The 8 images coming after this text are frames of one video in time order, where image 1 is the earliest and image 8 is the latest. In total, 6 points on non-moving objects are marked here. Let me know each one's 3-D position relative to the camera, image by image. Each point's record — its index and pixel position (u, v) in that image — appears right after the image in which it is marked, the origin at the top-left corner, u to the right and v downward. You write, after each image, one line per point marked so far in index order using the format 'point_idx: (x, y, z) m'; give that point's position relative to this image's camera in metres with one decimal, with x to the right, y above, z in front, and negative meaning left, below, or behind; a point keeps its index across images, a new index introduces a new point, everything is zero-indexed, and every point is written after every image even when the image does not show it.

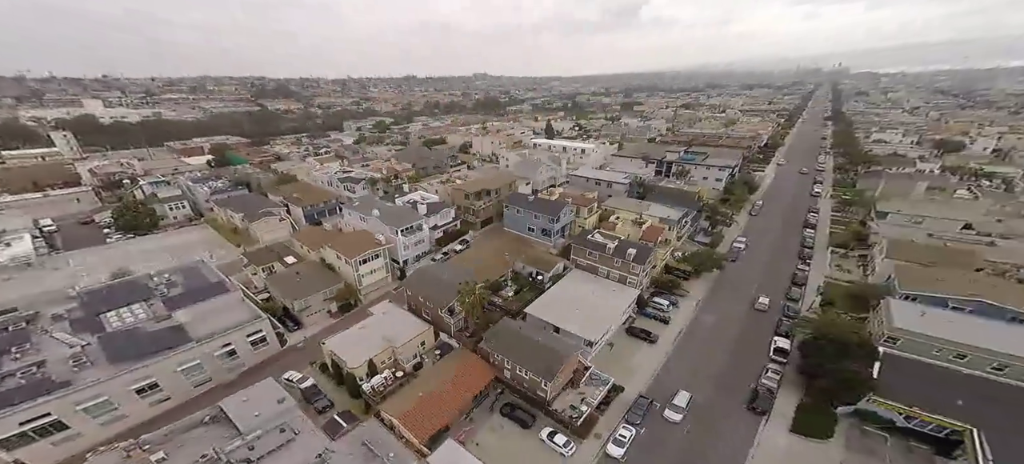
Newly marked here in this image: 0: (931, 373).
0: (+21.6, -8.4, +16.4) m
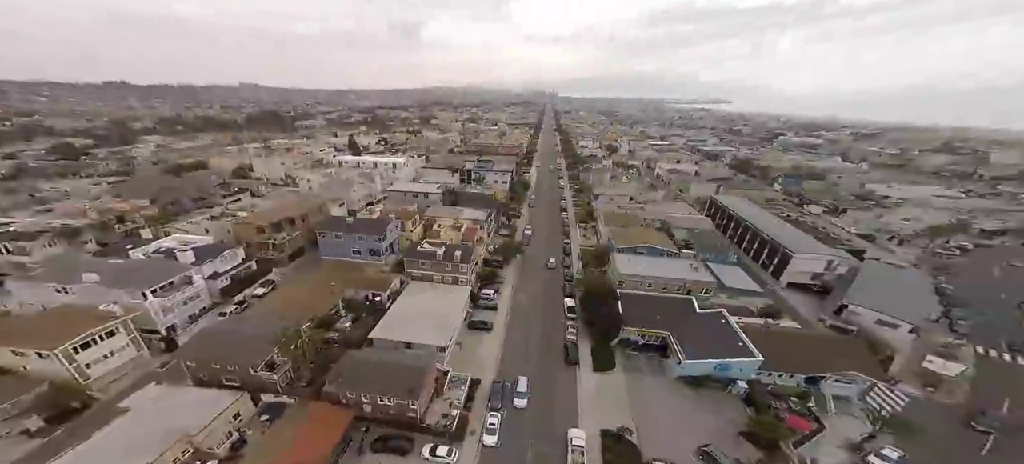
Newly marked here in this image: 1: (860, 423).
0: (+10.4, -5.9, +26.6) m
1: (+20.3, -12.8, +19.0) m
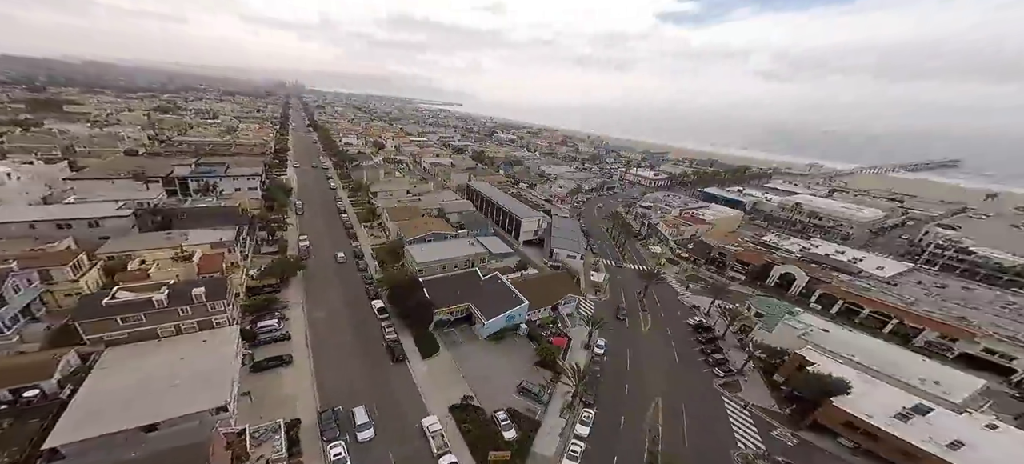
0: (-6.6, -4.5, +31.2) m
1: (+6.9, -9.1, +32.2) m
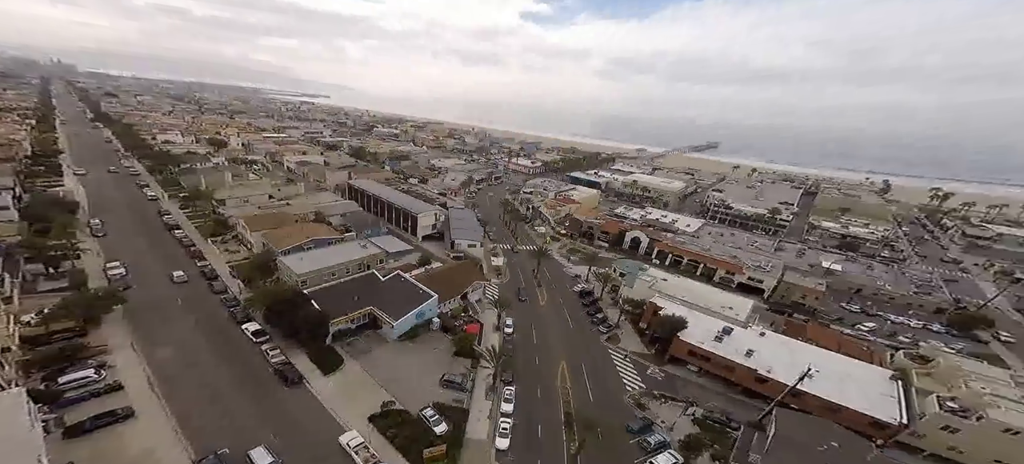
0: (-14.7, -4.7, +27.4) m
1: (-2.0, -7.8, +33.1) m
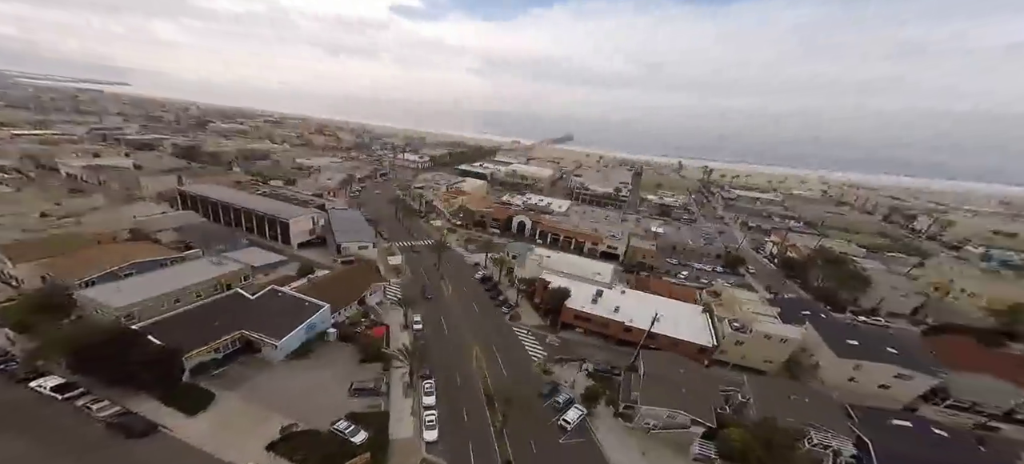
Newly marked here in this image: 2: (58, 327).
0: (-21.2, -5.6, +21.3) m
1: (-11.0, -7.5, +31.2) m
2: (-26.5, -5.6, +18.9) m
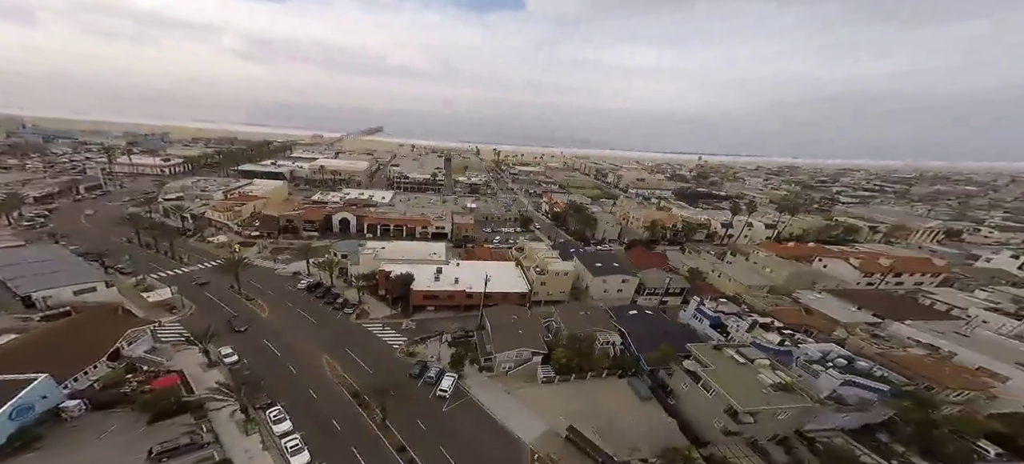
0: (-25.5, -7.1, +8.7) m
1: (-21.9, -8.1, +22.5) m
2: (-28.6, -7.8, +3.8) m
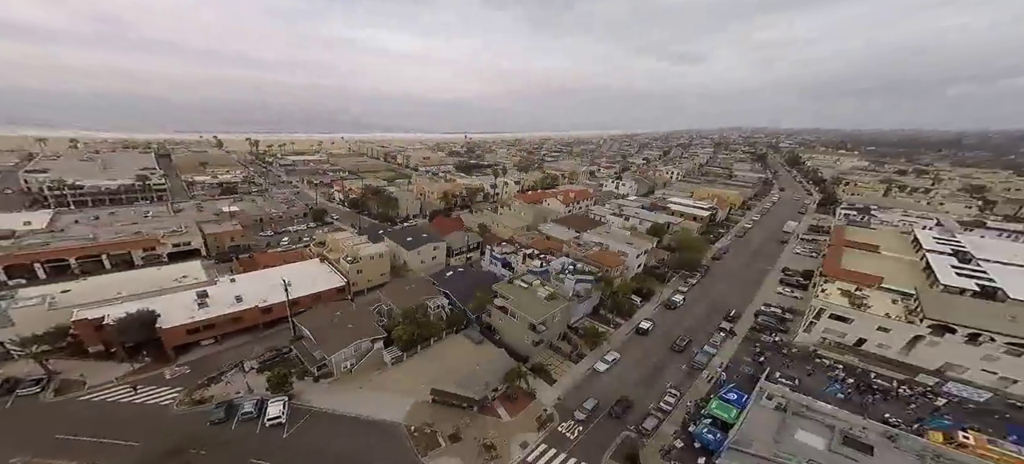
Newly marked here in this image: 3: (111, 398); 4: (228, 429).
0: (-19.5, -7.4, -5.8) m
1: (-25.5, -9.7, +7.0) m
2: (-18.5, -7.9, -11.5) m
3: (-22.9, -9.7, +19.1) m
4: (-15.9, -10.9, +19.0) m
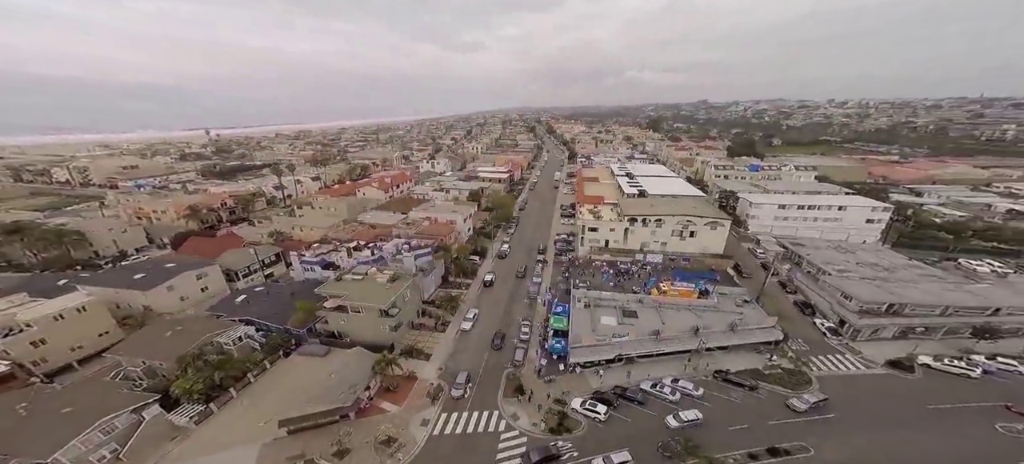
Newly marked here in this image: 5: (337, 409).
0: (-6.4, -3.3, -14.0) m
1: (-17.9, -8.9, -7.5) m
2: (-2.2, -2.6, -17.9) m
3: (-22.9, -10.7, +3.6) m
4: (-17.1, -10.6, +7.8) m
5: (-10.0, -10.2, +19.6) m
